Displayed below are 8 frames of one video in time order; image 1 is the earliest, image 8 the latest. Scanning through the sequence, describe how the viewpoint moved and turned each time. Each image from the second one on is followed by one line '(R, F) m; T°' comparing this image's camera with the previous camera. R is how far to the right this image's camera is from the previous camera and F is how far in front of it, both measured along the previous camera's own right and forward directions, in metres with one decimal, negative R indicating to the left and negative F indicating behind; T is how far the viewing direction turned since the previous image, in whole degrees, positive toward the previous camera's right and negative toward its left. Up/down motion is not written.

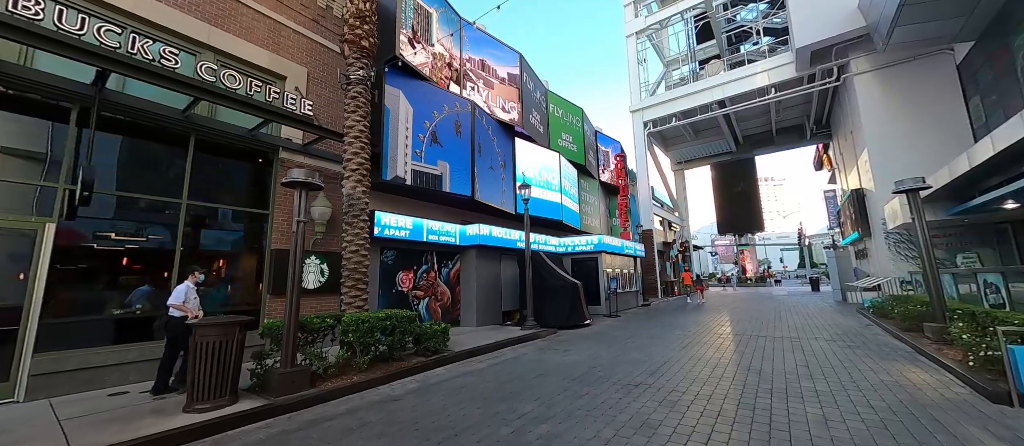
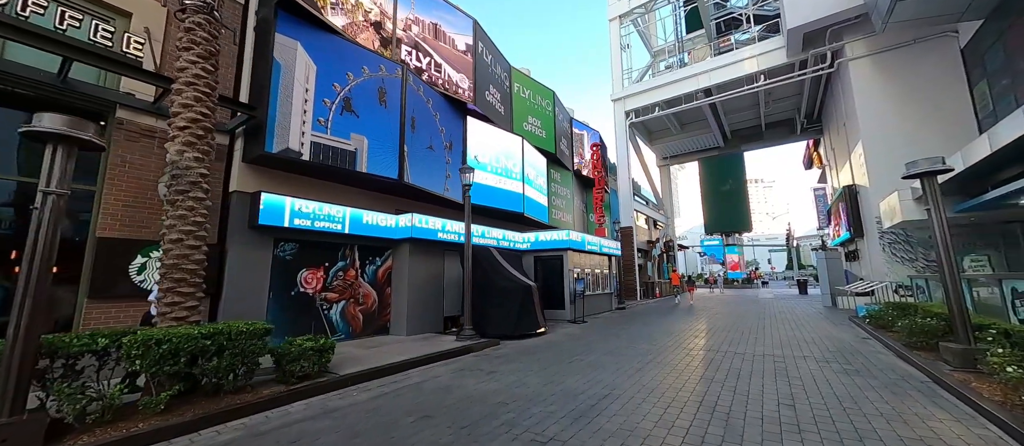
(+1.3, +1.6) m; +1°
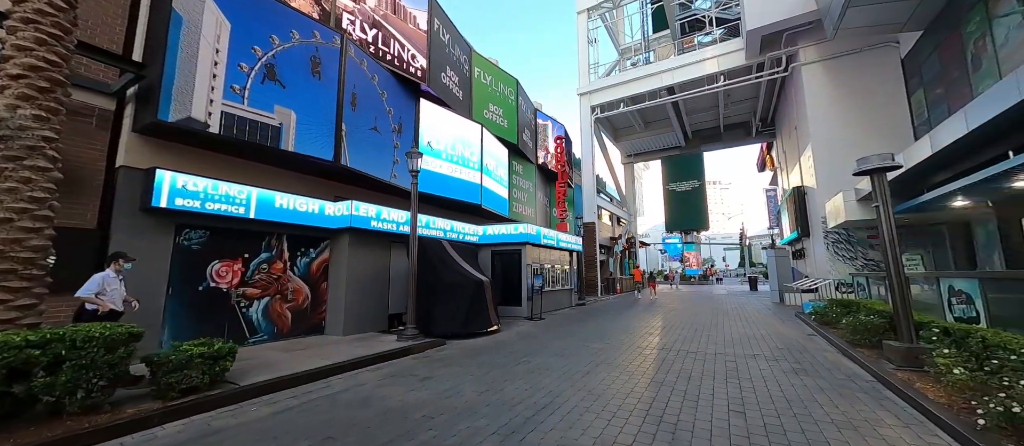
(+0.4, +0.6) m; +5°
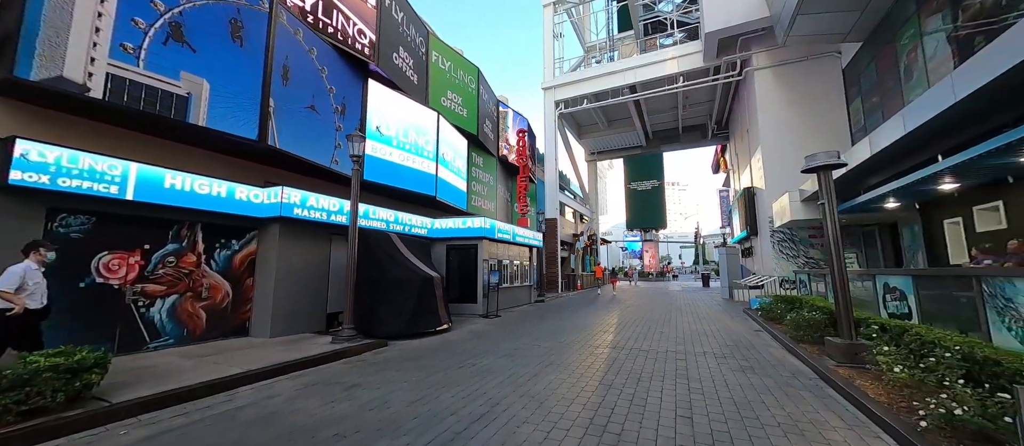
(+0.3, +0.4) m; +5°
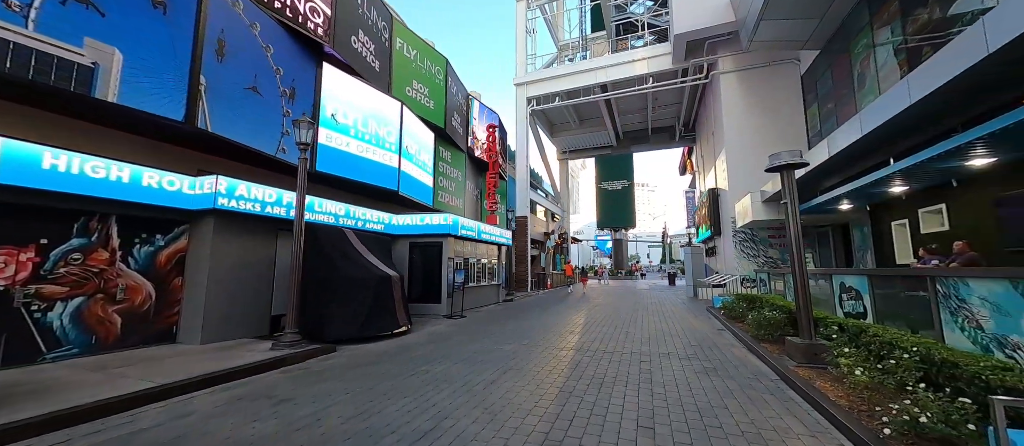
(+0.2, +0.4) m; +4°
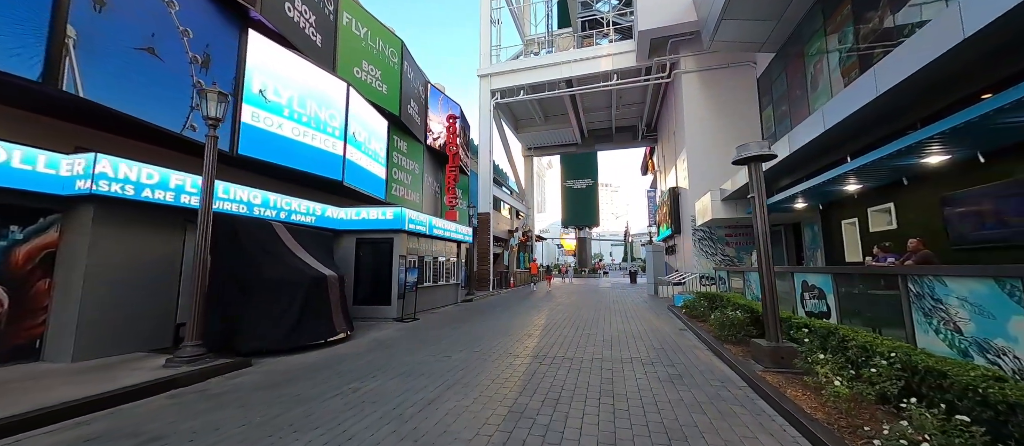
(+0.2, +0.7) m; +5°
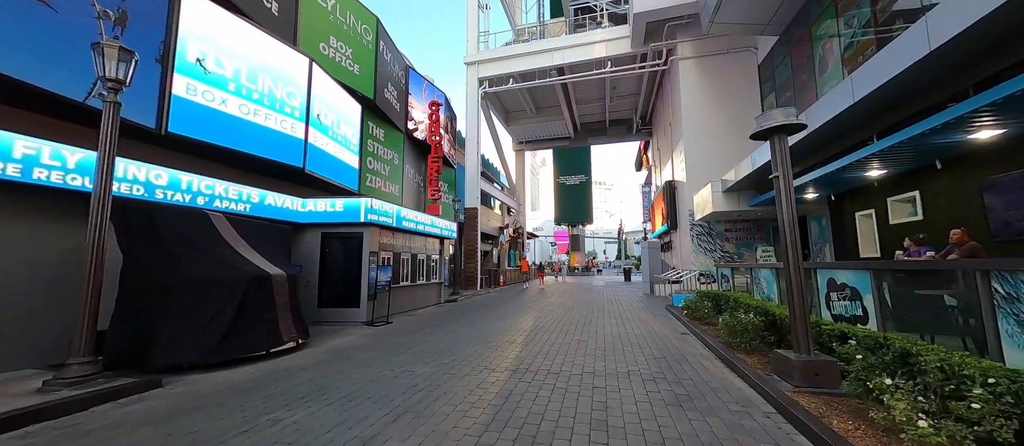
(+0.3, +1.0) m; +1°
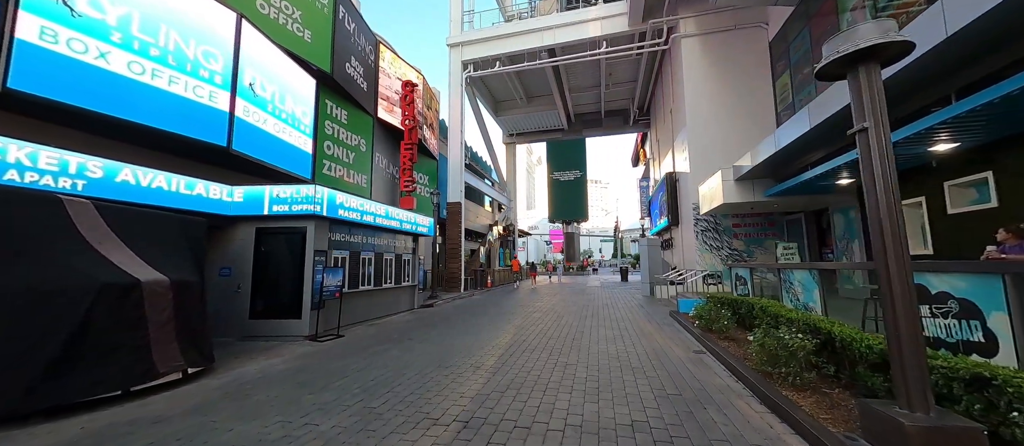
(+0.4, +1.6) m; +1°
